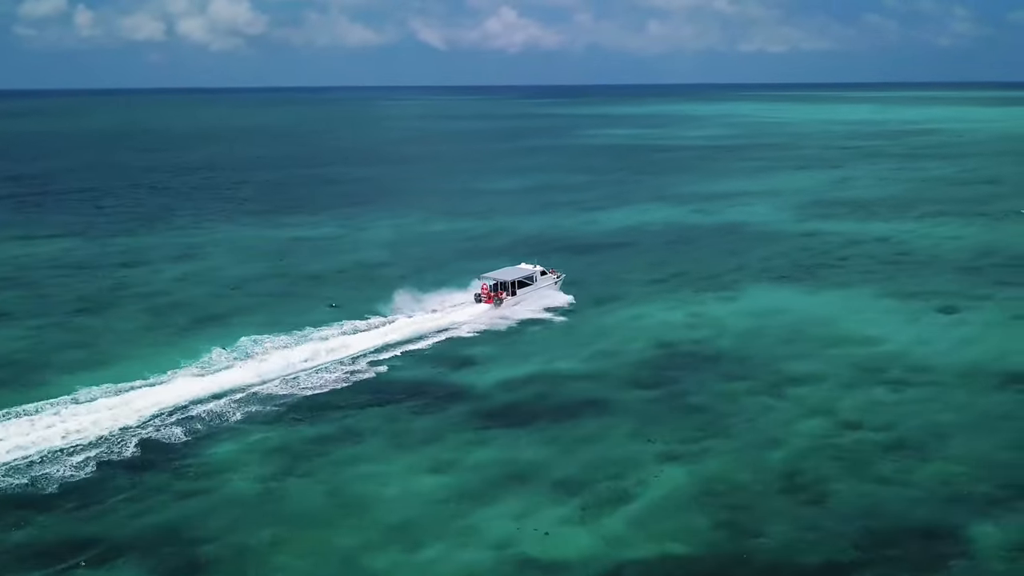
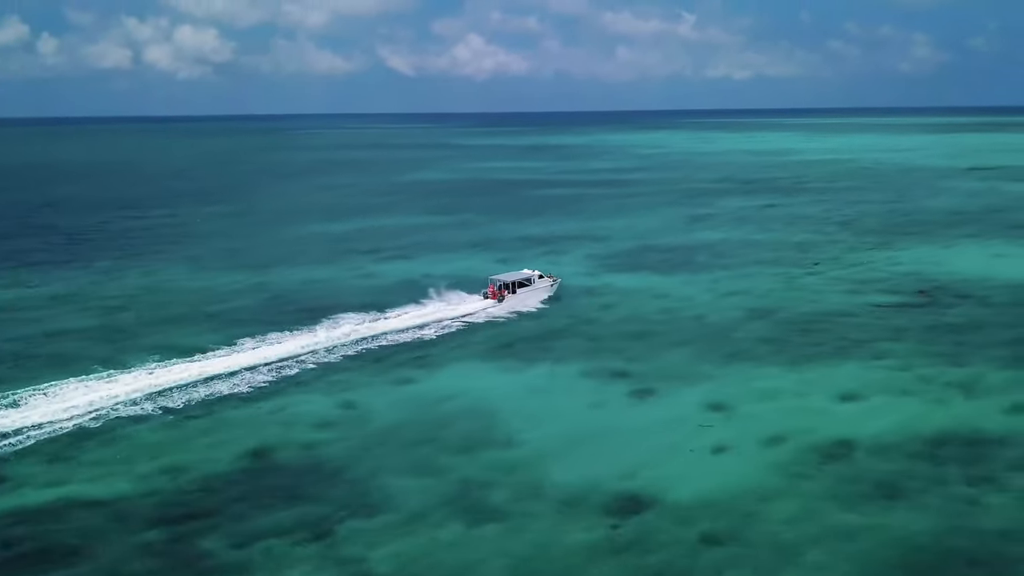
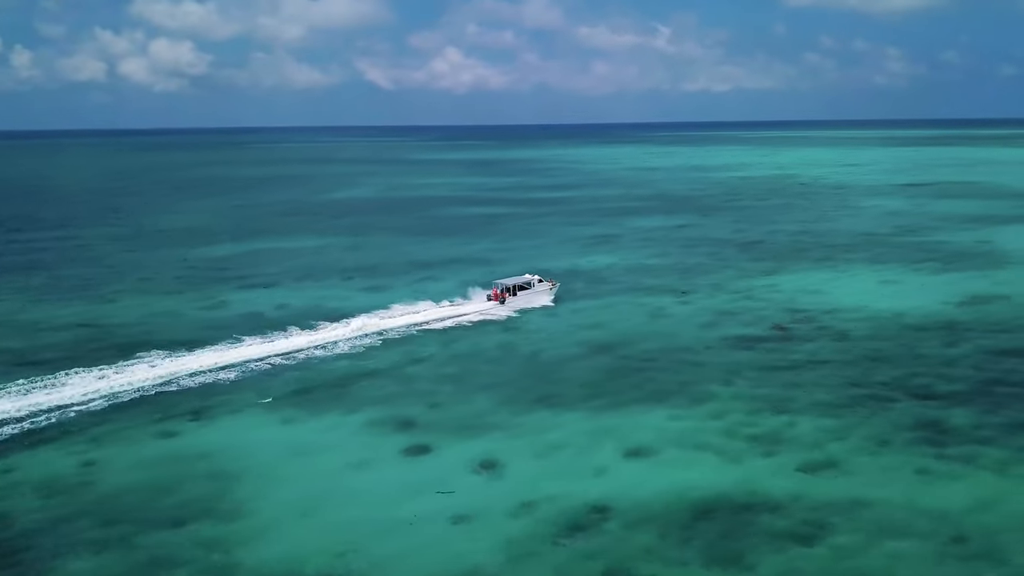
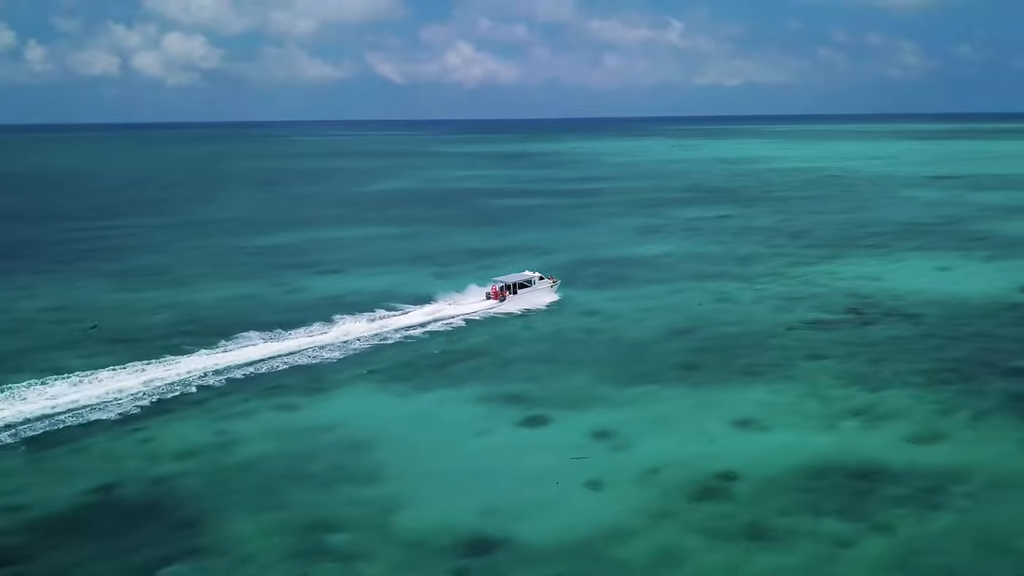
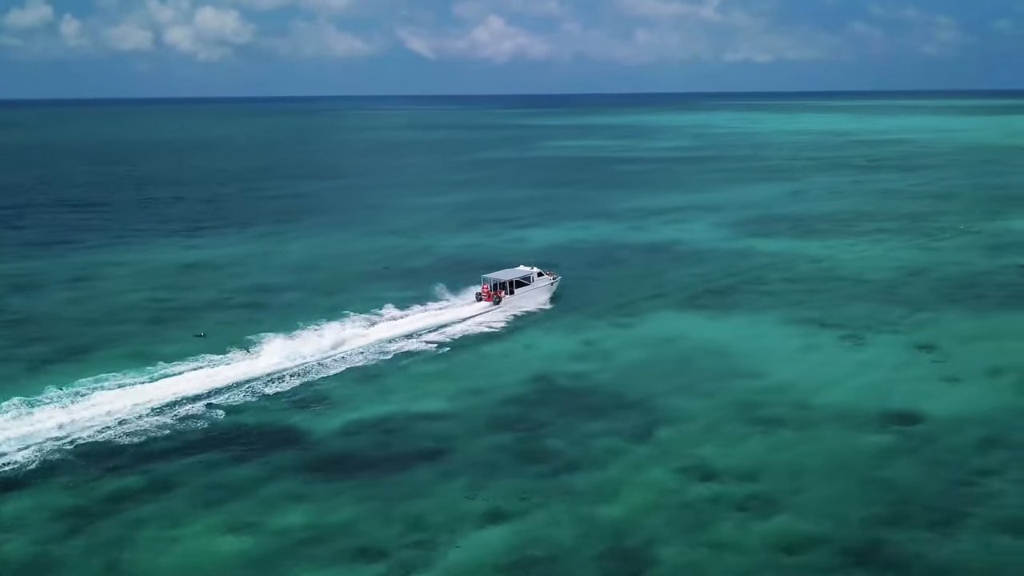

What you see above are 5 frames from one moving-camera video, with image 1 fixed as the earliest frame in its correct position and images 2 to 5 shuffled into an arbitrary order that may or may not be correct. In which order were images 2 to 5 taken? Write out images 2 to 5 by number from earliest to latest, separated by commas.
5, 2, 4, 3
